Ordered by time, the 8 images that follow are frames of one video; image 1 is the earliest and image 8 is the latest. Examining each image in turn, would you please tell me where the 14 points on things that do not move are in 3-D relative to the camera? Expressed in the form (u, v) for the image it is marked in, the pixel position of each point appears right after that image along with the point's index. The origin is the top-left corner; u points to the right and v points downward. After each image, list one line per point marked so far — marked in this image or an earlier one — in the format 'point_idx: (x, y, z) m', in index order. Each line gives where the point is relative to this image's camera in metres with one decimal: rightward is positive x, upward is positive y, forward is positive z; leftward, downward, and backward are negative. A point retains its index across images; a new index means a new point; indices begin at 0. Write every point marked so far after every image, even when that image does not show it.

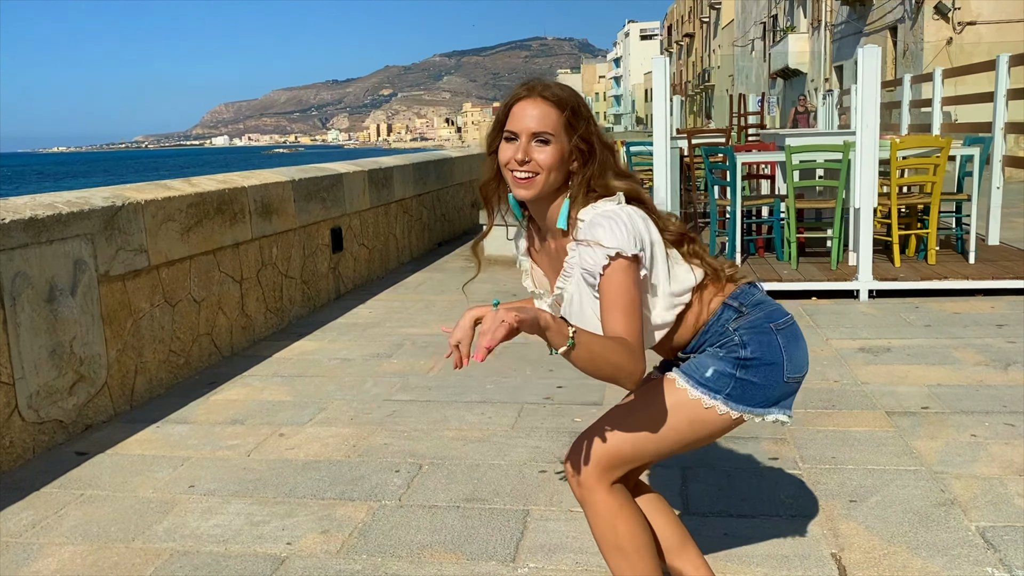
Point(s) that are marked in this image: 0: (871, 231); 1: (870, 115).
0: (+2.5, +0.4, +6.2) m
1: (+2.4, +1.2, +6.0) m
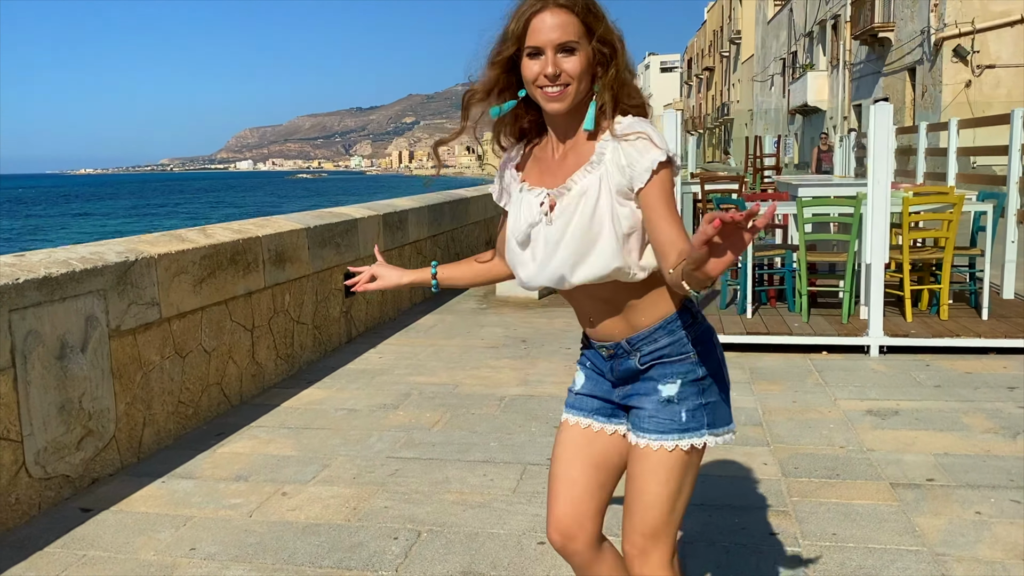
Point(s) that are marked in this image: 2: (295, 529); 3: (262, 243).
0: (+2.5, 0.0, +6.2) m
1: (+2.5, +0.8, +6.0) m
2: (-0.8, -0.9, +3.4) m
3: (-1.5, +0.3, +5.4) m
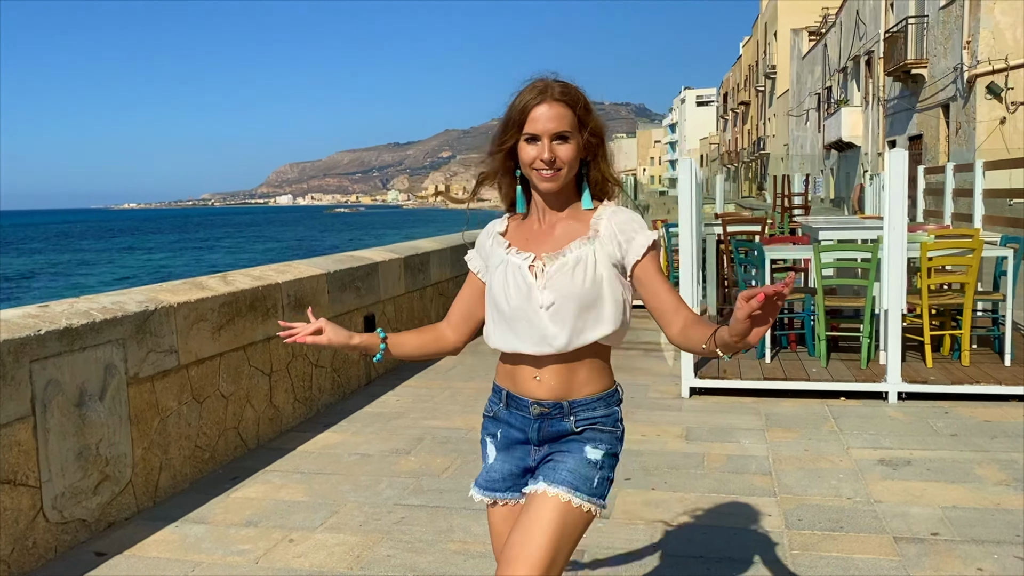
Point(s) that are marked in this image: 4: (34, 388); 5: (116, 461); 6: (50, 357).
0: (+2.7, -0.3, +6.2) m
1: (+2.6, +0.5, +6.0) m
2: (-0.8, -1.1, +3.5) m
3: (-1.4, 0.0, +5.6) m
4: (-1.9, -0.4, +3.5) m
5: (-1.8, -0.8, +4.0) m
6: (-1.9, -0.3, +3.6) m
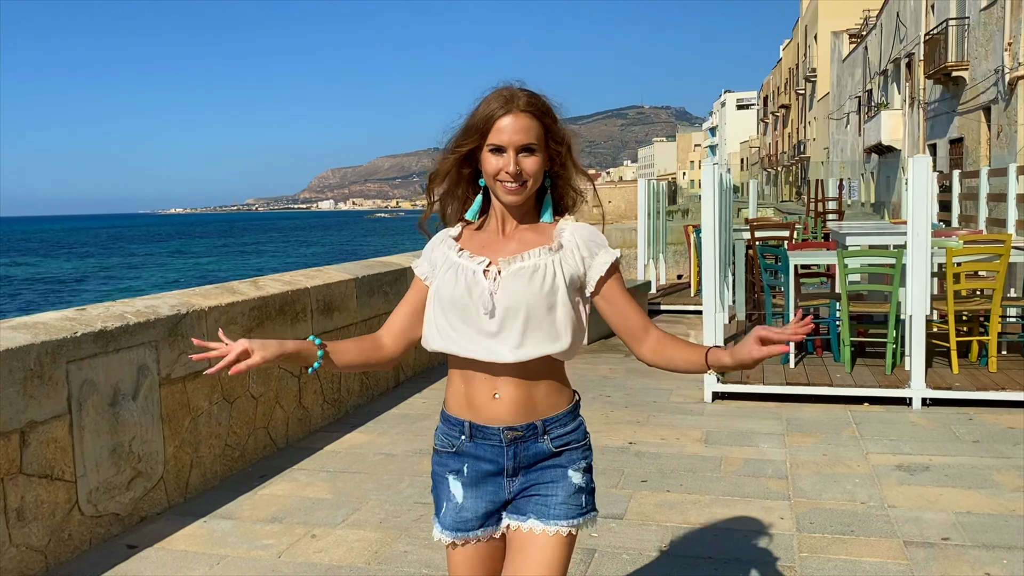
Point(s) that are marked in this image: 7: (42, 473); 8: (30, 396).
0: (+2.8, -0.4, +6.1) m
1: (+2.7, +0.4, +6.0) m
2: (-0.8, -1.1, +3.6) m
3: (-1.3, 0.0, +5.7) m
4: (-1.8, -0.4, +3.7) m
5: (-1.7, -0.8, +4.2) m
6: (-1.8, -0.3, +3.8) m
7: (-1.9, -0.7, +3.6) m
8: (-1.9, -0.4, +3.5) m
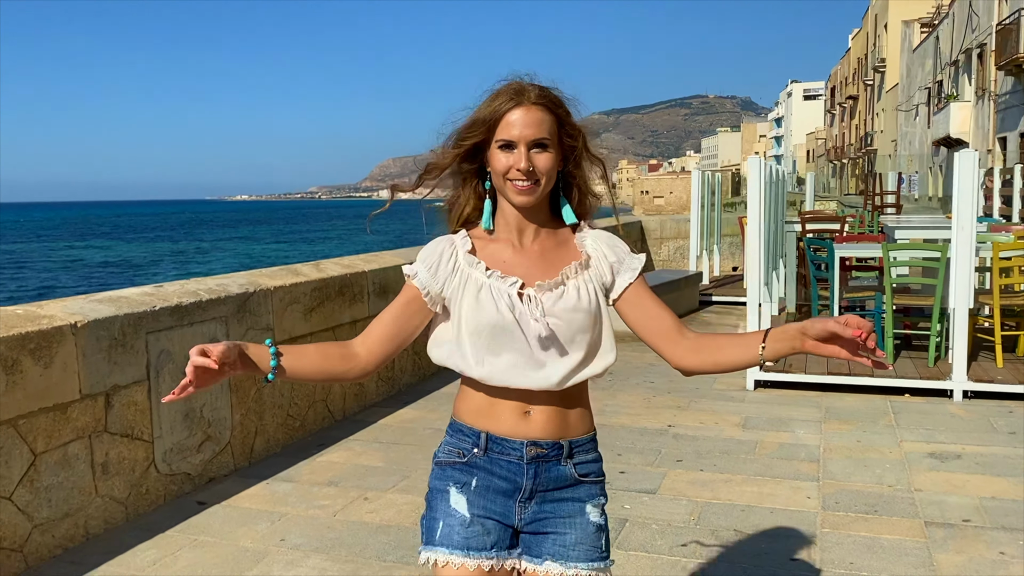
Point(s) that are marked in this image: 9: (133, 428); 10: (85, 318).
0: (+3.1, -0.3, +6.2) m
1: (+3.1, +0.5, +6.1) m
2: (-0.6, -1.0, +3.9) m
3: (-1.0, +0.1, +6.1) m
4: (-1.7, -0.3, +4.1) m
5: (-1.5, -0.7, +4.6) m
6: (-1.6, -0.2, +4.2) m
7: (-1.7, -0.6, +4.0) m
8: (-1.7, -0.3, +3.9) m
9: (-1.7, -0.6, +4.0) m
10: (-1.8, -0.1, +3.8) m
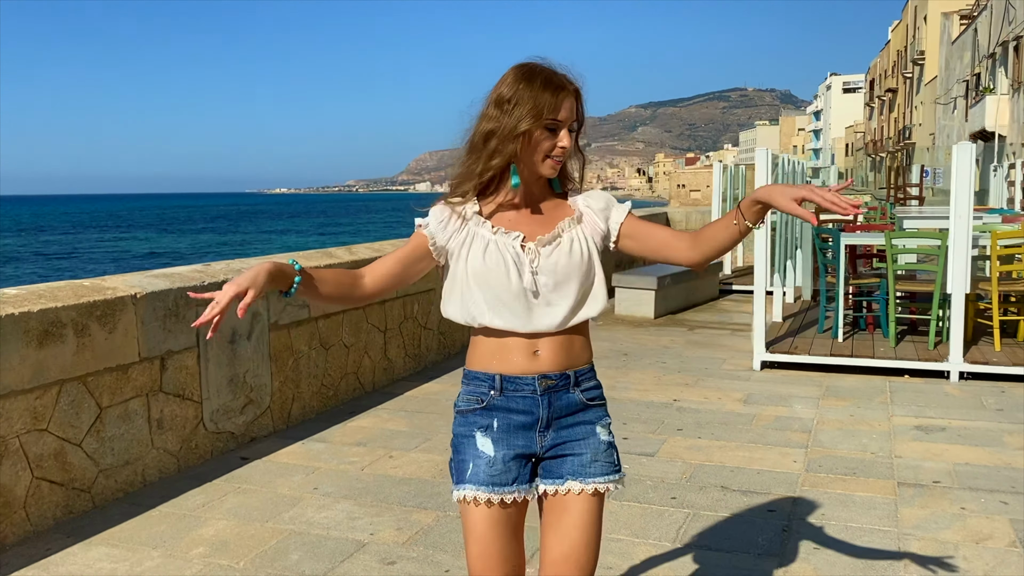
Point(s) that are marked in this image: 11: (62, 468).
0: (+3.3, -0.2, +6.5) m
1: (+3.2, +0.6, +6.4) m
2: (-0.6, -0.9, +4.4) m
3: (-0.8, +0.2, +6.5) m
4: (-1.6, -0.2, +4.6) m
5: (-1.4, -0.6, +5.0) m
6: (-1.6, -0.1, +4.7) m
7: (-1.7, -0.5, +4.5) m
8: (-1.7, -0.2, +4.4) m
9: (-1.6, -0.5, +4.5) m
10: (-1.8, 0.0, +4.3) m
11: (-1.9, -0.8, +3.9) m
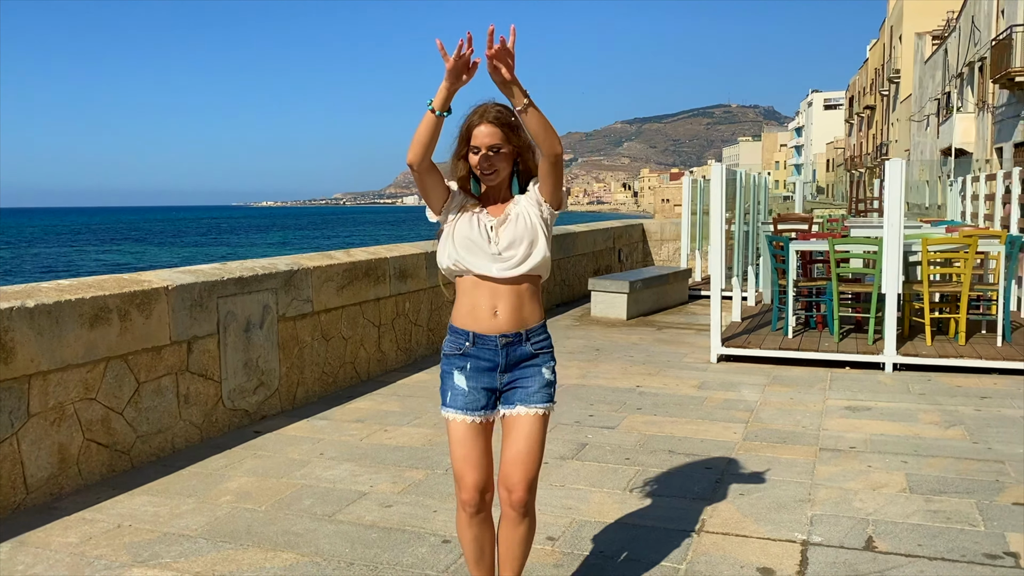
0: (+3.1, -0.2, +7.3) m
1: (+3.0, +0.6, +7.2) m
2: (-0.7, -0.9, +5.1) m
3: (-1.0, +0.2, +7.2) m
4: (-1.7, -0.2, +5.3) m
5: (-1.6, -0.5, +5.7) m
6: (-1.7, 0.0, +5.4) m
7: (-1.8, -0.5, +5.2) m
8: (-1.8, -0.2, +5.1) m
9: (-1.8, -0.5, +5.2) m
10: (-1.9, 0.0, +5.0) m
11: (-2.1, -0.7, +4.5) m
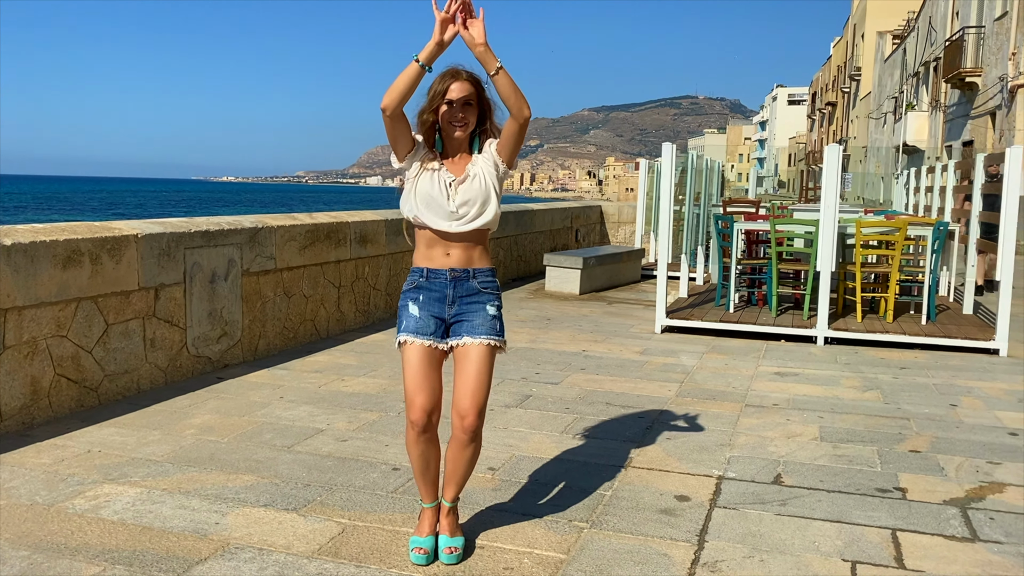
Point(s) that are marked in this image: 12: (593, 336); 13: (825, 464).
0: (+2.7, 0.0, +7.7) m
1: (+2.7, +0.8, +7.6) m
2: (-1.0, -0.6, +5.4) m
3: (-1.4, +0.5, +7.5) m
4: (-2.0, +0.1, +5.6) m
5: (-1.9, -0.2, +6.0) m
6: (-2.0, +0.3, +5.6) m
7: (-2.1, -0.2, +5.4) m
8: (-2.1, +0.1, +5.4) m
9: (-2.1, -0.2, +5.5) m
10: (-2.1, +0.3, +5.2) m
11: (-2.3, -0.4, +4.8) m
12: (+0.7, -0.4, +7.8) m
13: (+1.5, -0.8, +4.3) m
